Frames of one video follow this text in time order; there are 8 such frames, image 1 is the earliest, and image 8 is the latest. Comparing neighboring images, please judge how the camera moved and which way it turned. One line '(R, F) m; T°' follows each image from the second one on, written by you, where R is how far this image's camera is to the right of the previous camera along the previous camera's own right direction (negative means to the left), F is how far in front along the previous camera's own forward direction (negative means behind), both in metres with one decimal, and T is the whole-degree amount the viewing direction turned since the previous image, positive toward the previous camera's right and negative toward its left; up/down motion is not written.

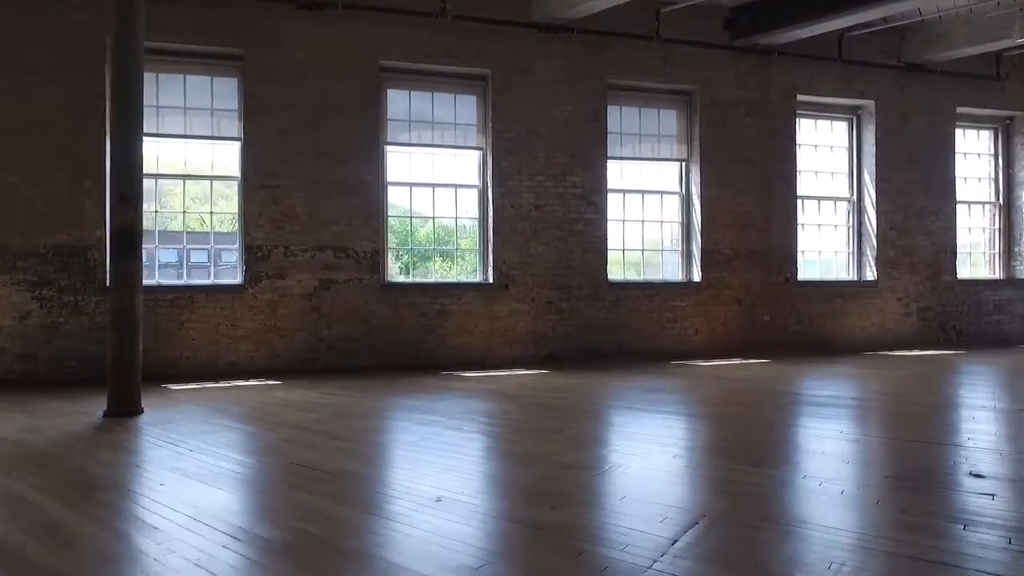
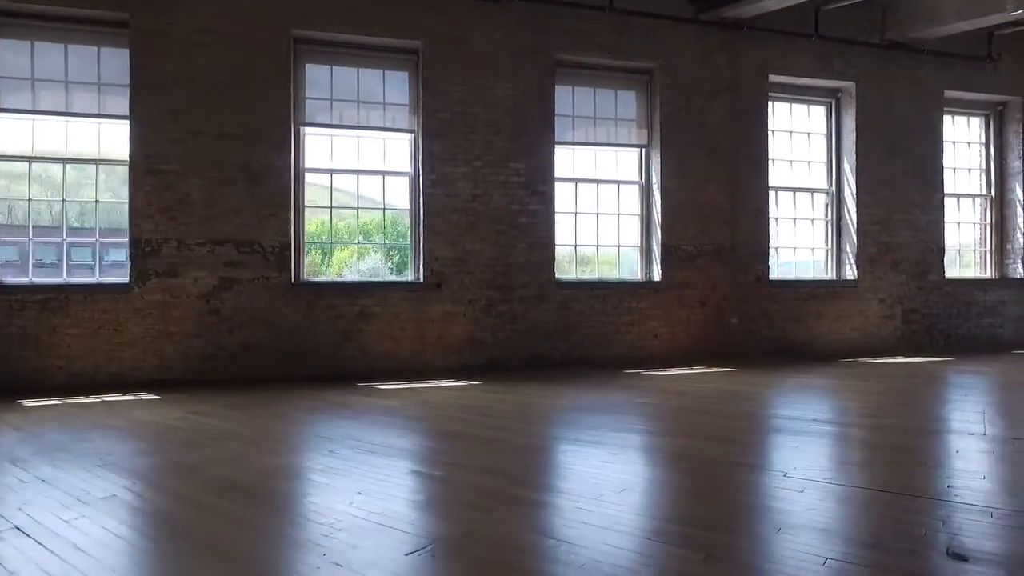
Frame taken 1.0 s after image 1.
(+0.8, +1.0) m; 0°
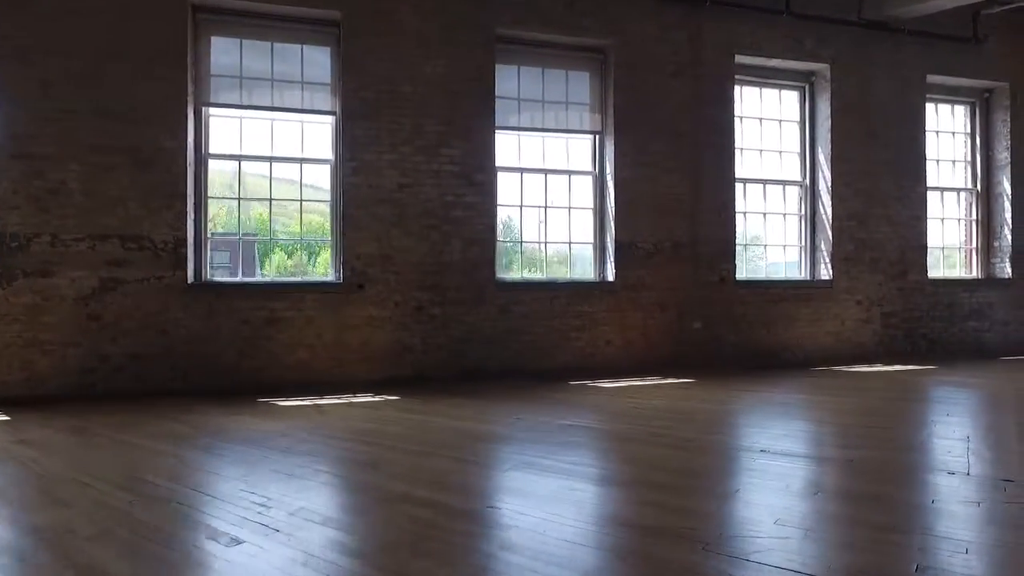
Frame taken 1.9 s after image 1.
(+0.7, +0.9) m; +1°
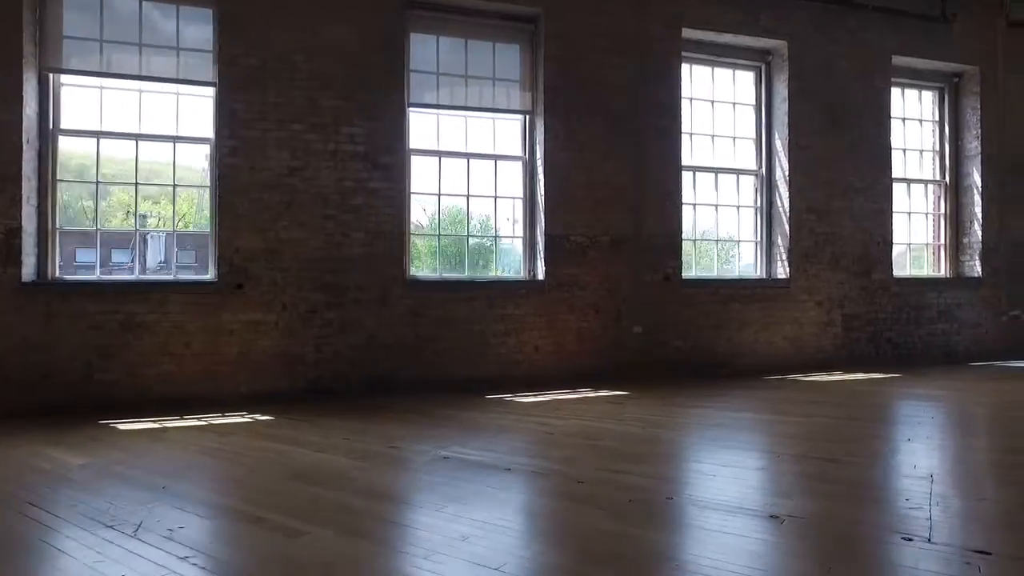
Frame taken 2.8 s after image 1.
(+0.7, +0.9) m; +2°
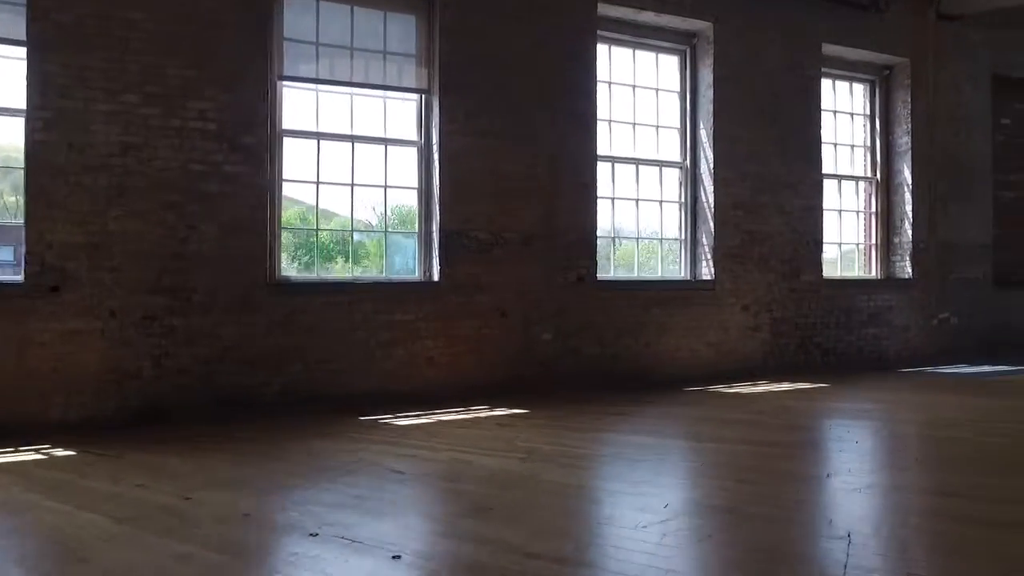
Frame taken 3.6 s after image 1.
(+0.6, +0.8) m; +4°
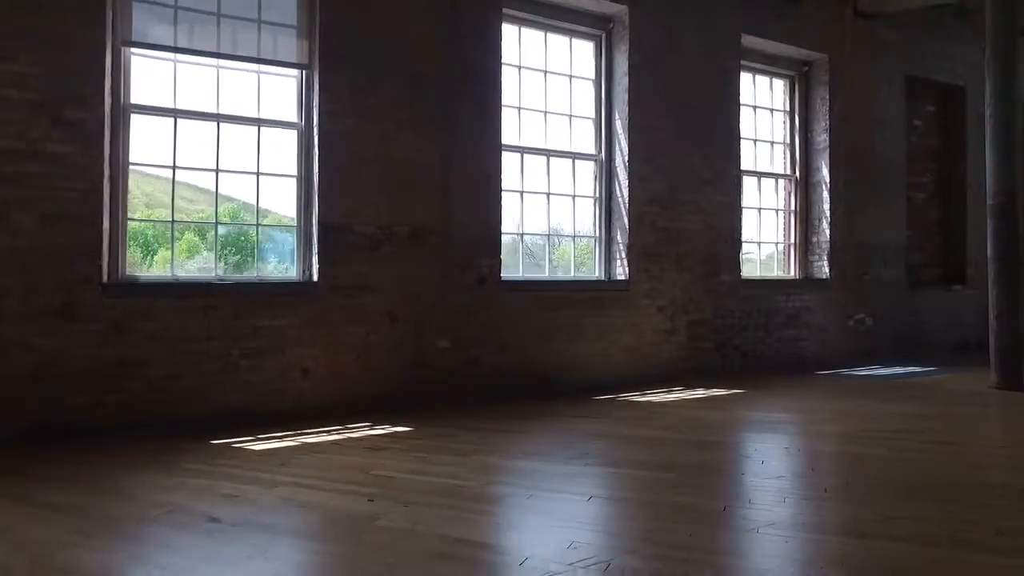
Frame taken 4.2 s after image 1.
(+0.5, +0.6) m; +5°
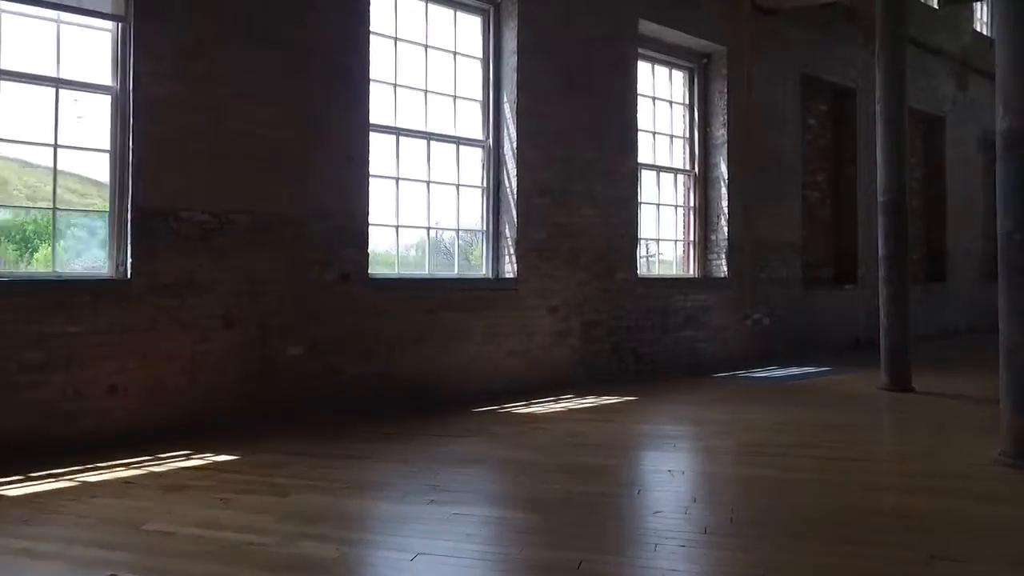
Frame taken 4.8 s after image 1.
(+0.5, +0.7) m; +7°
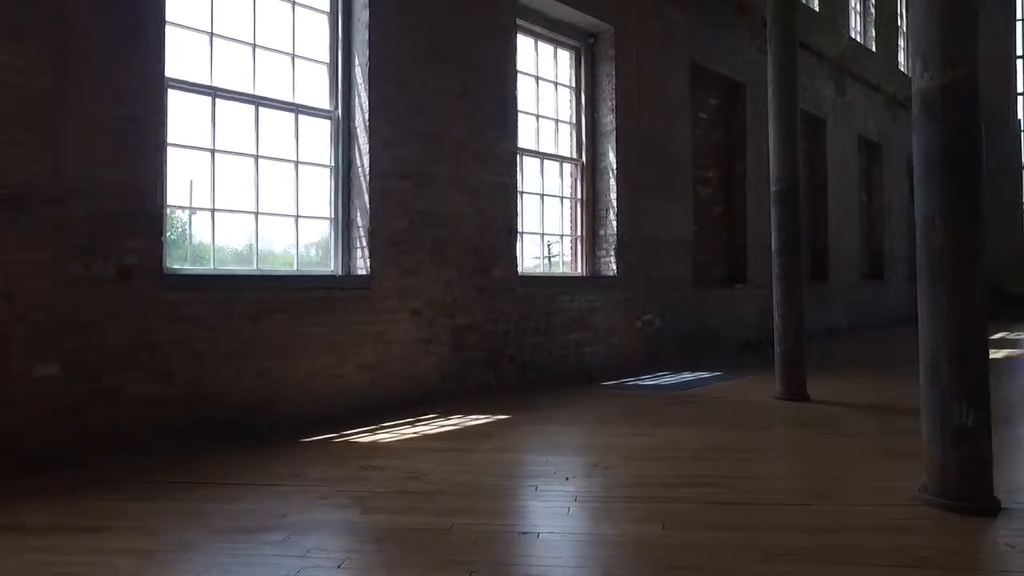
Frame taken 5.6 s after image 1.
(+0.5, +0.9) m; +9°
